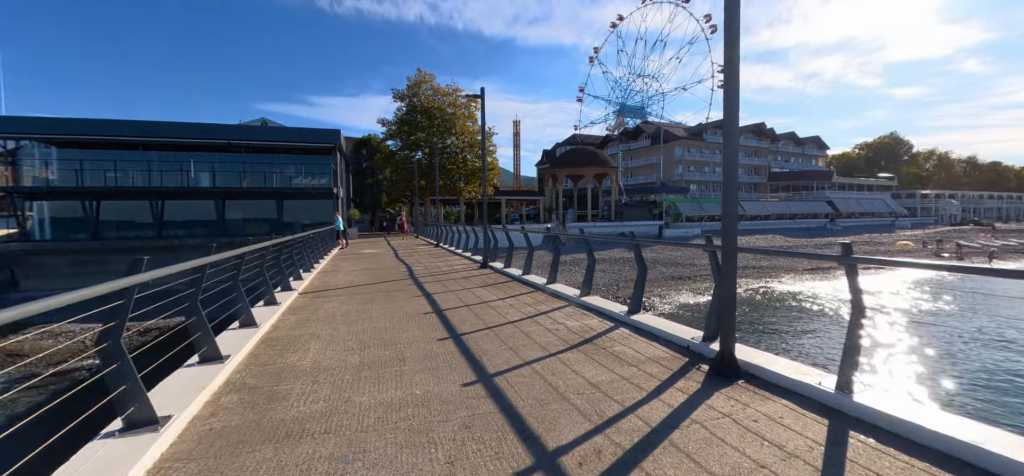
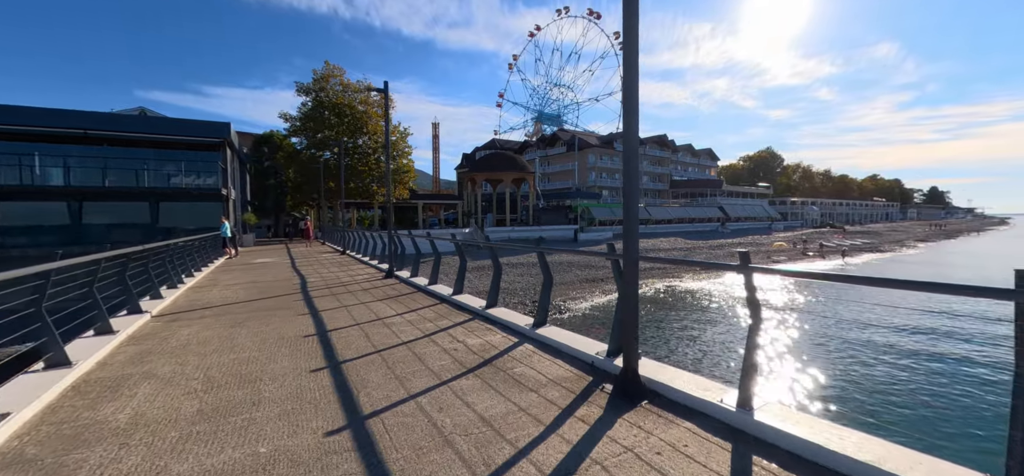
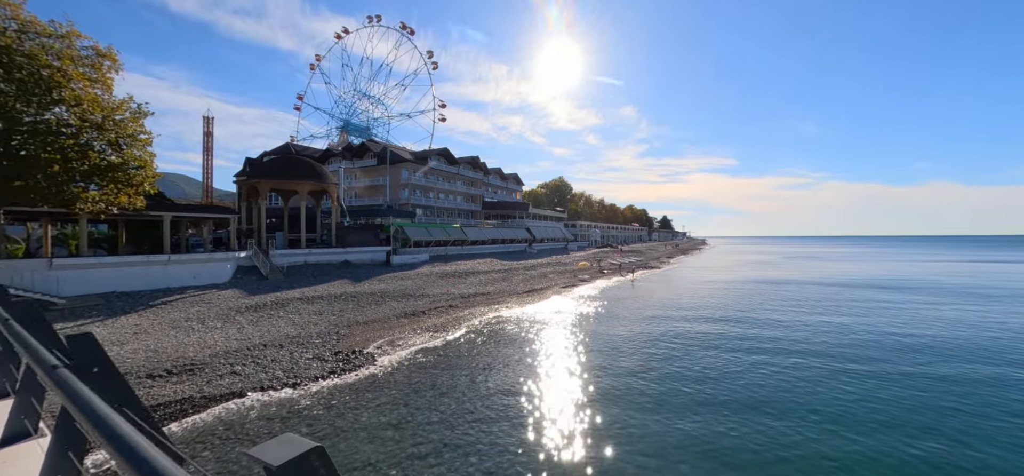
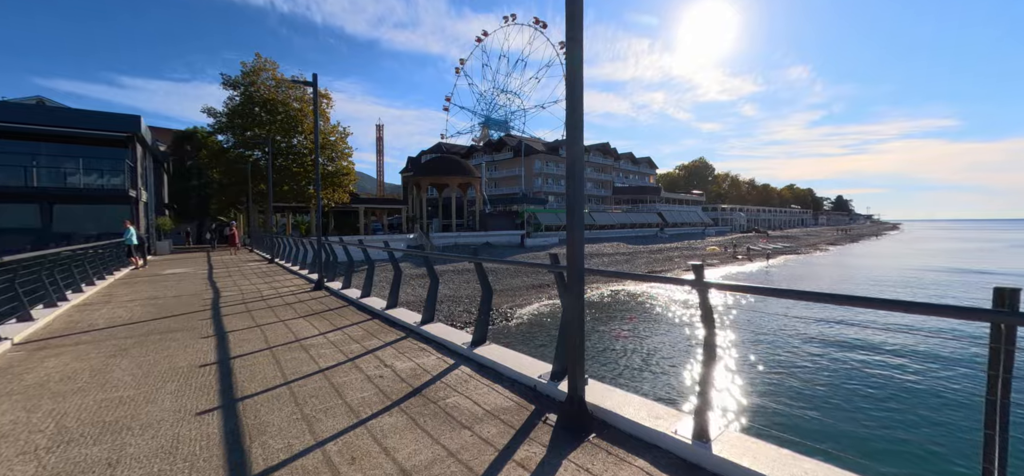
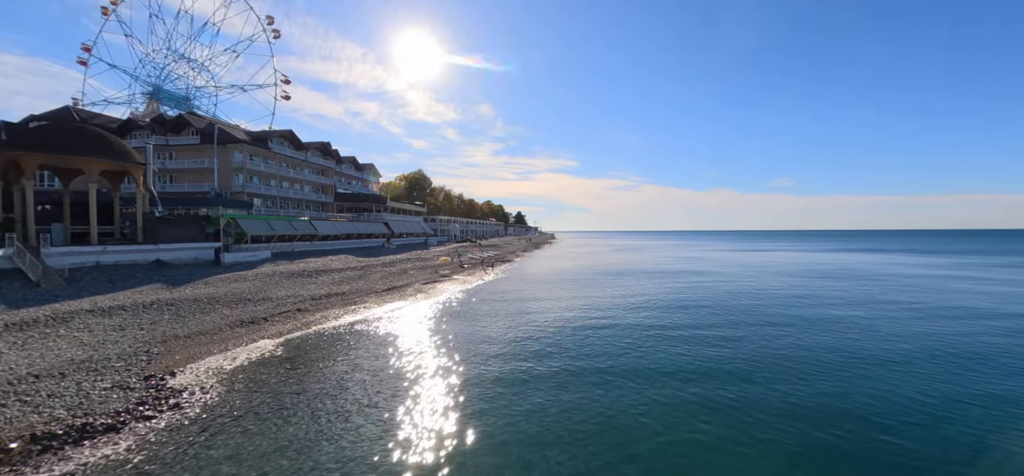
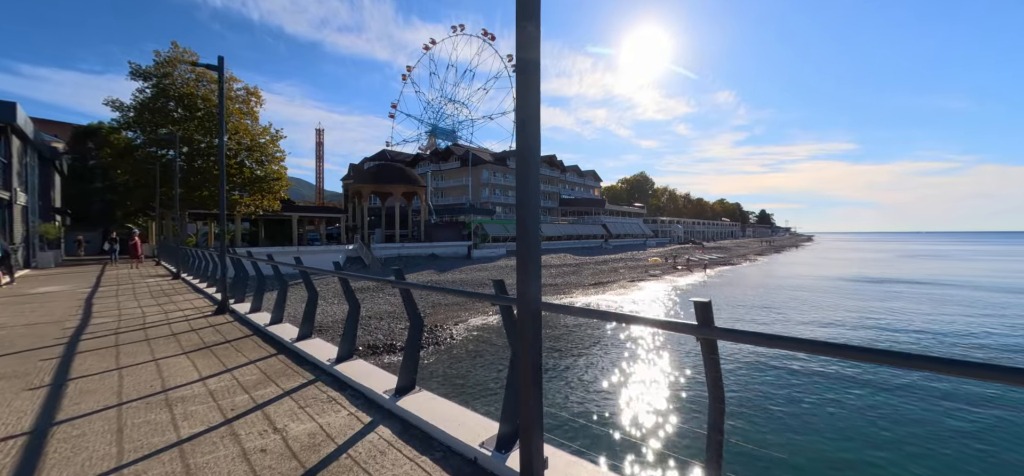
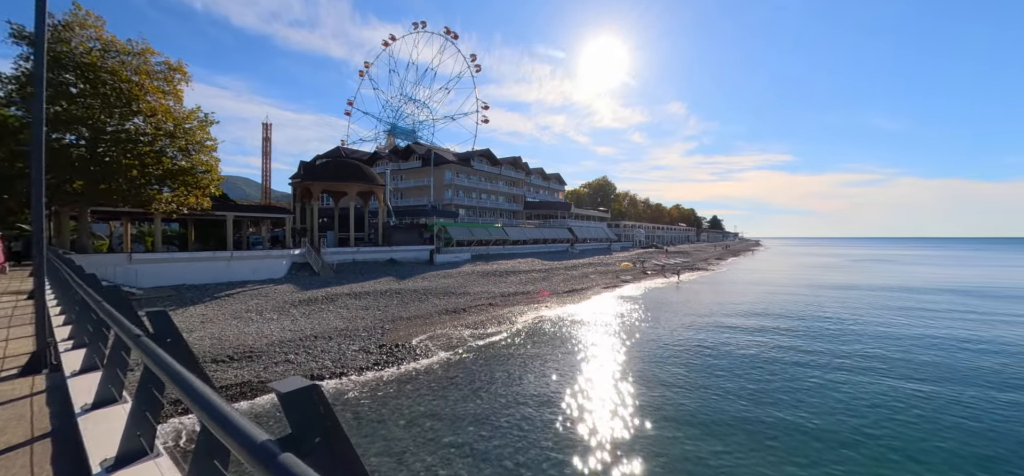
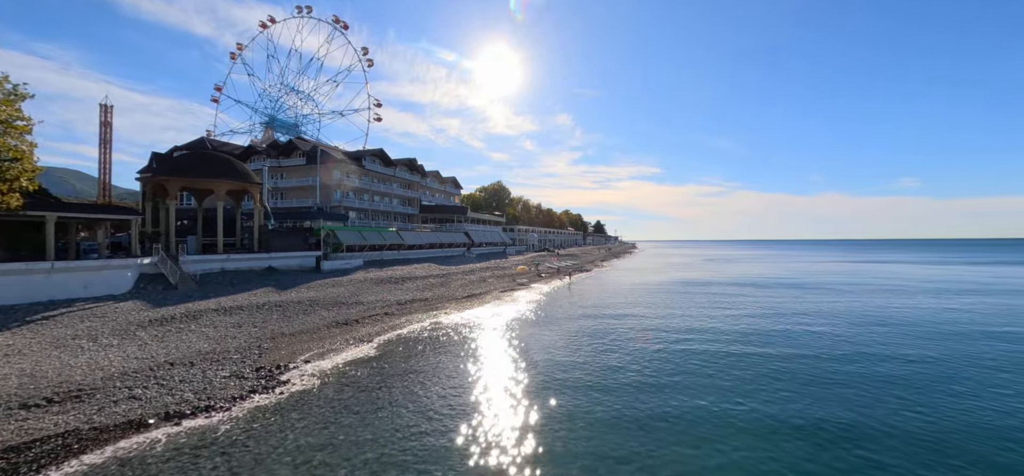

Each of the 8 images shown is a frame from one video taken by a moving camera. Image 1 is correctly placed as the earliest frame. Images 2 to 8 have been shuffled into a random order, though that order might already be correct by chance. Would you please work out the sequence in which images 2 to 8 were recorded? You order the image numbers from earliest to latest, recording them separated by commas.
2, 4, 6, 7, 3, 8, 5
